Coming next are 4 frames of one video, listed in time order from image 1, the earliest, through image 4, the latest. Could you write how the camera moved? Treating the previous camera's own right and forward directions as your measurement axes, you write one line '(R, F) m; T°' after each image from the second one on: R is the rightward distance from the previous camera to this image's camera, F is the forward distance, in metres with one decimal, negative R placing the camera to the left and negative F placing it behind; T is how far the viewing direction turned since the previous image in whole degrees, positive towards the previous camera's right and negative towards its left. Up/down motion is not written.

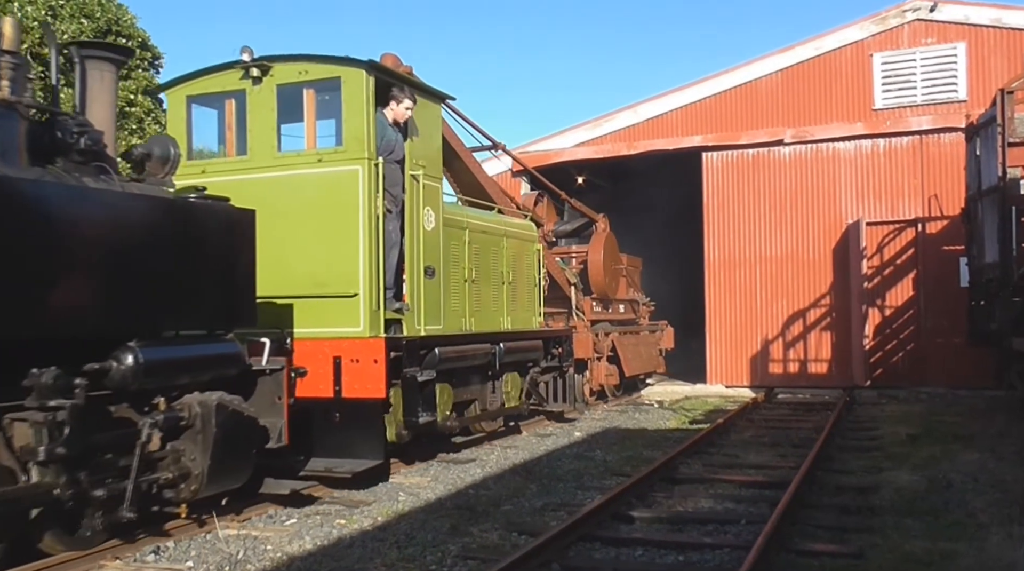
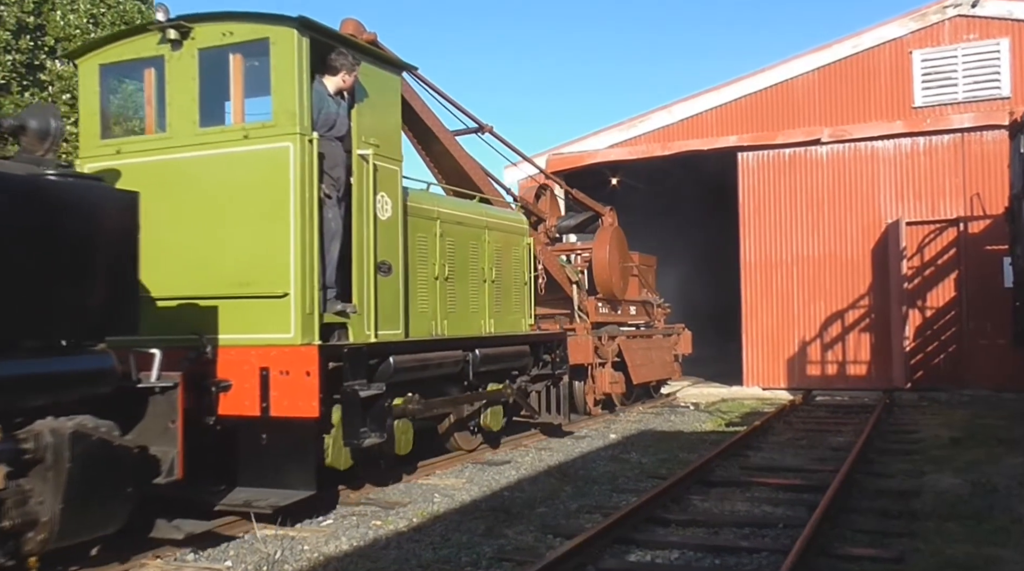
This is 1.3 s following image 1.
(+0.5, +1.2) m; -2°
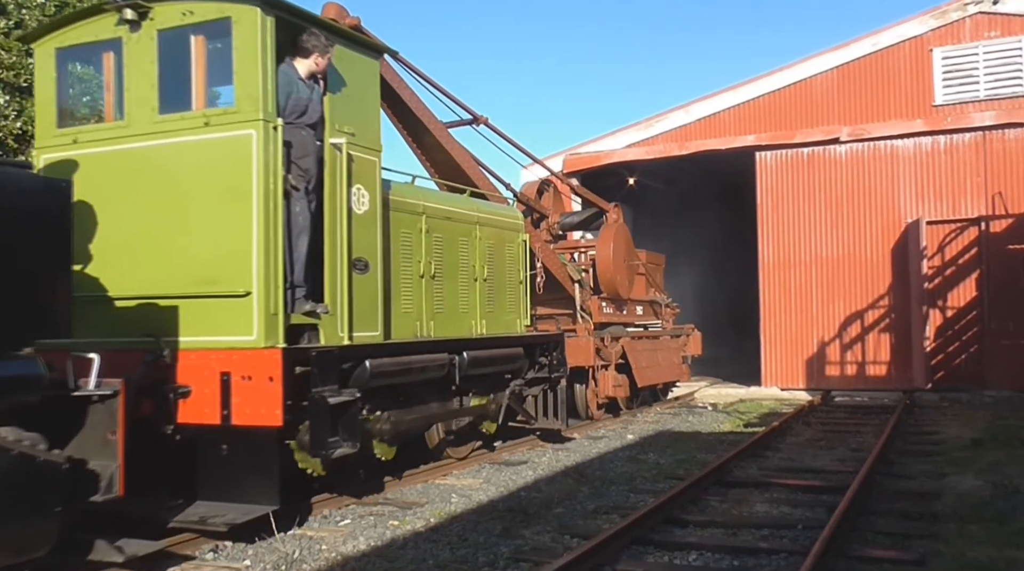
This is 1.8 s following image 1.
(+0.2, +0.5) m; -1°
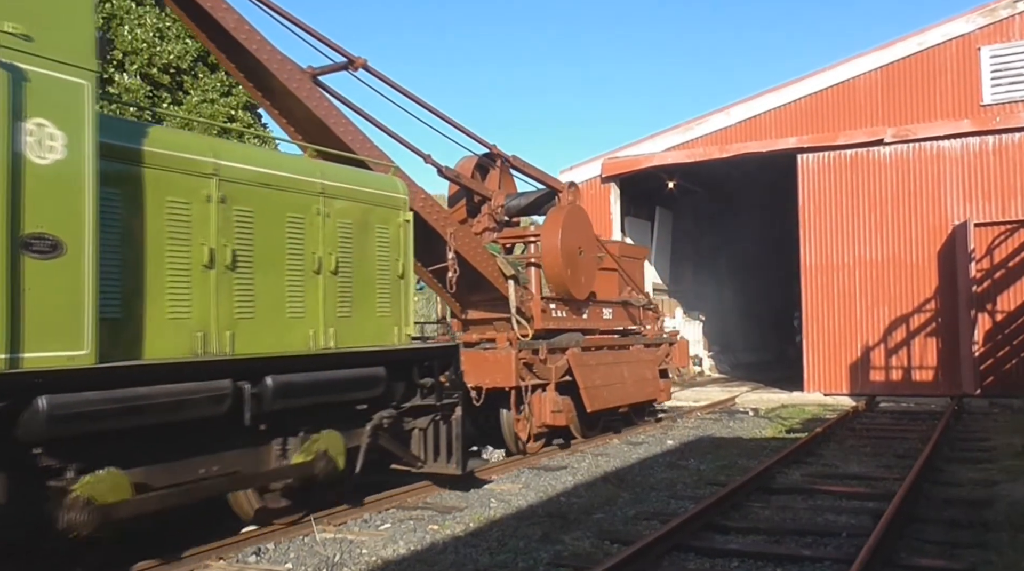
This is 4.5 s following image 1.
(+1.3, +2.6) m; -2°
